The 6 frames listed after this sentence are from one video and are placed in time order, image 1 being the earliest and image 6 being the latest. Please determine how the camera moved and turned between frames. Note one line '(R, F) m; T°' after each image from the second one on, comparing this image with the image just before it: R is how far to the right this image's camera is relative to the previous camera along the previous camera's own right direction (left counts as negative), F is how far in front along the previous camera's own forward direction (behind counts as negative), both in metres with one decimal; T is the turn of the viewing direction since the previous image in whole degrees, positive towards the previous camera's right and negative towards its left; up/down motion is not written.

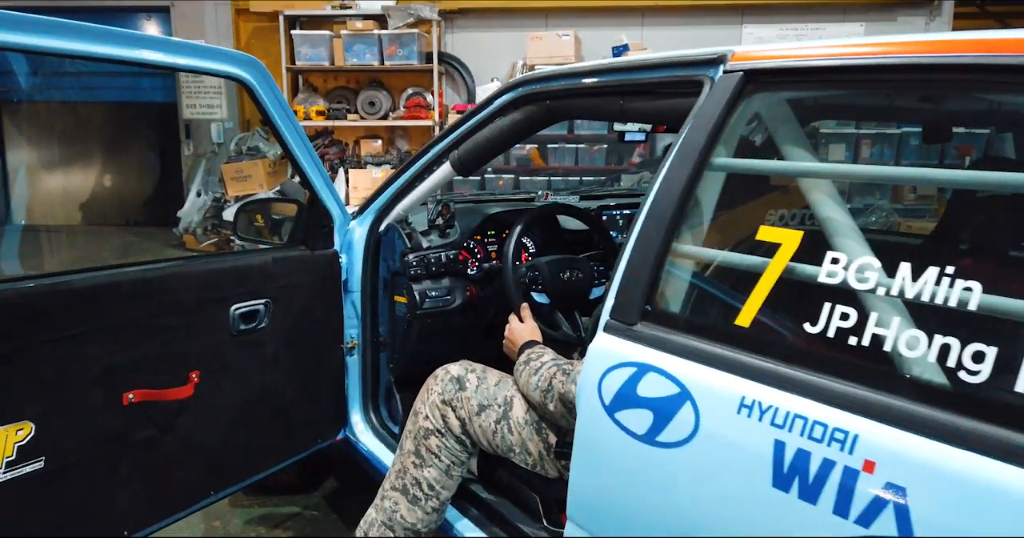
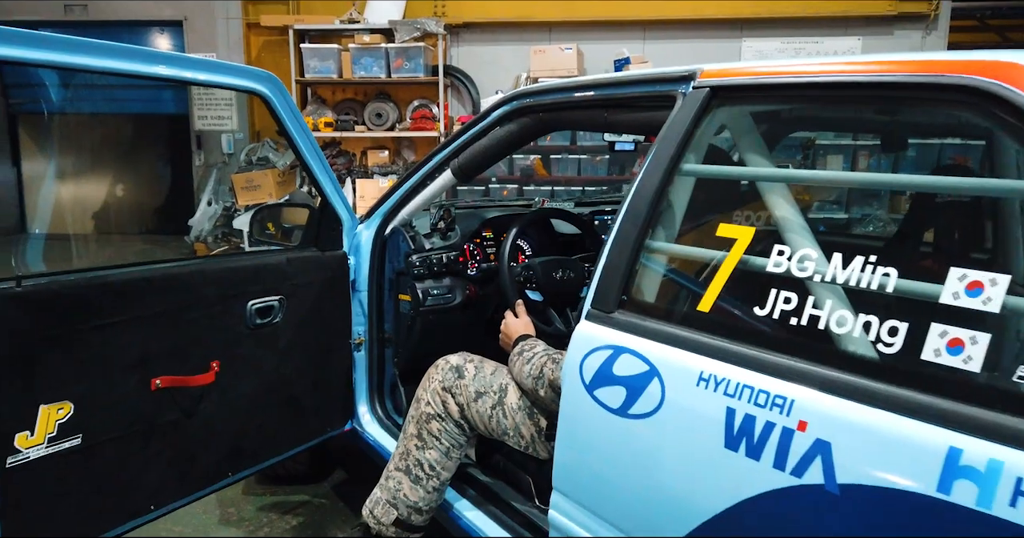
(0.0, -0.2) m; 0°
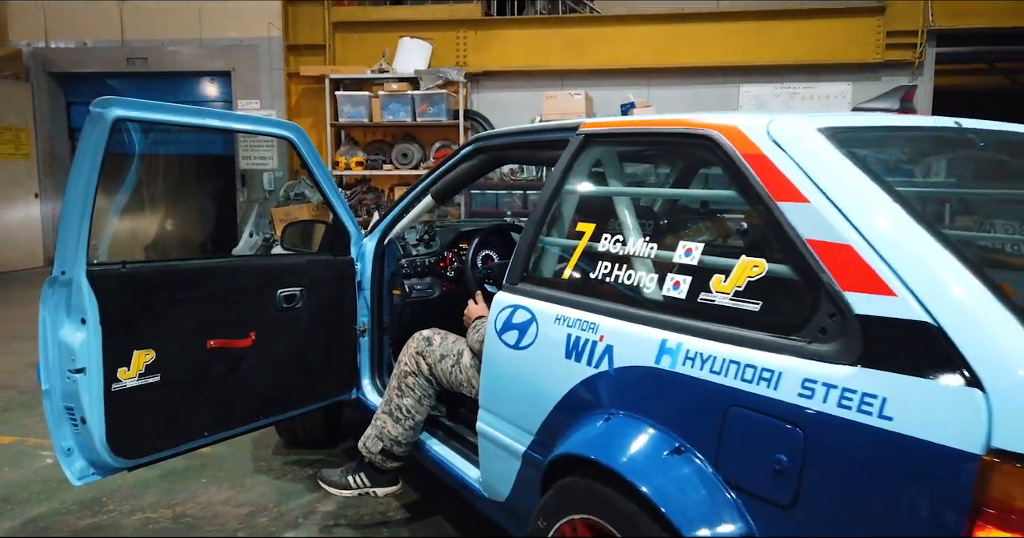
(+0.2, -0.7) m; -3°
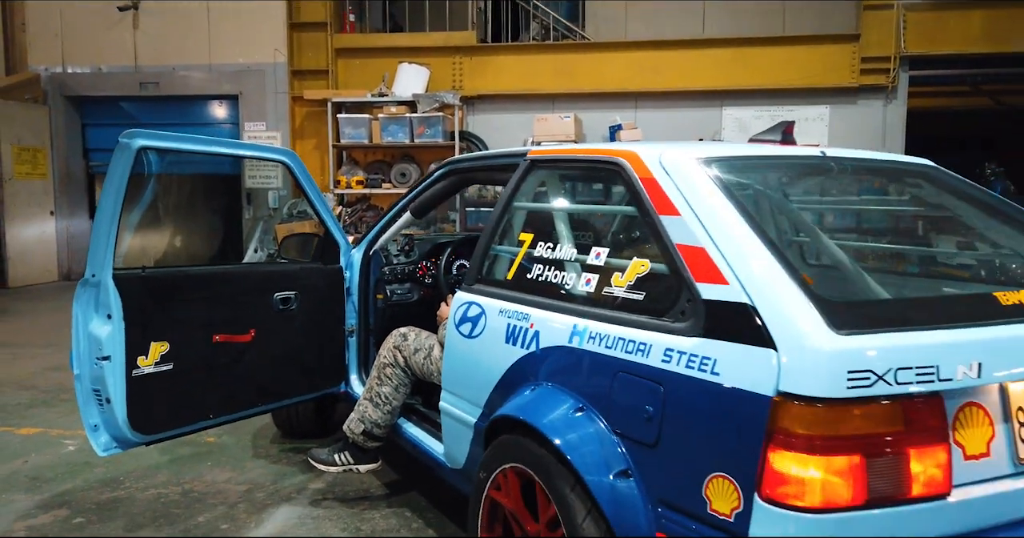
(+0.1, -0.4) m; 0°
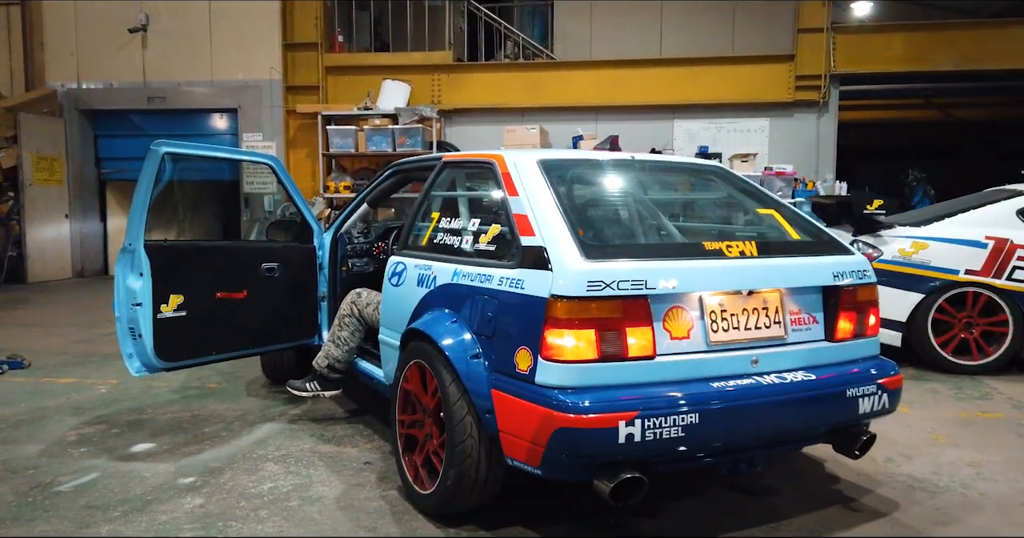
(+0.3, -1.0) m; 0°
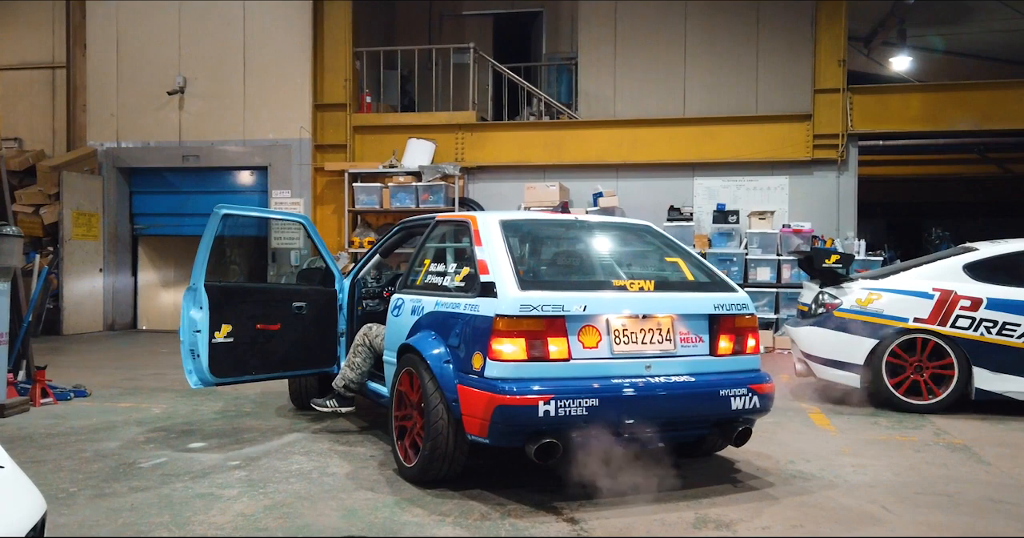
(+0.3, -1.0) m; -2°
